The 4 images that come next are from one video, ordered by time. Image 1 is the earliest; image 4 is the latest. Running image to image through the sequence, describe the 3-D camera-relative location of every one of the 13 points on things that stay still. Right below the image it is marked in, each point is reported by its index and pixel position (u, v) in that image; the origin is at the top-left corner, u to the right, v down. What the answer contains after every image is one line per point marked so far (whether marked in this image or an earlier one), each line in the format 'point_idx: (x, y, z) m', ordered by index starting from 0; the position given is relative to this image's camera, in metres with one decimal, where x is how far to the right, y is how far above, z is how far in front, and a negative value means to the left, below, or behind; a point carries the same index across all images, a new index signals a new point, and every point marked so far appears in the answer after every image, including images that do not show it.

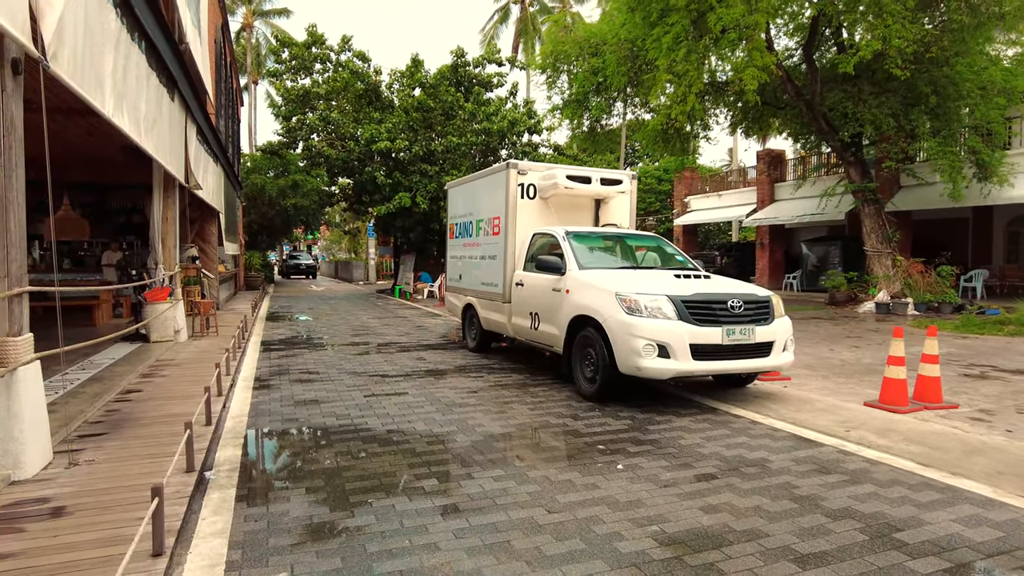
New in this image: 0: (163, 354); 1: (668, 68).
0: (-4.6, -0.9, +8.8) m
1: (+3.7, +5.2, +15.9) m
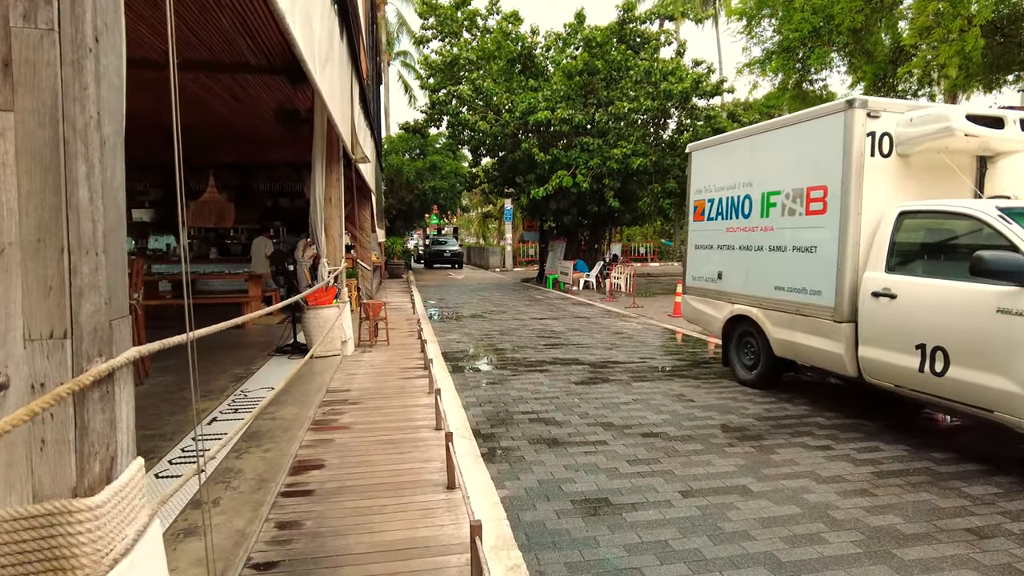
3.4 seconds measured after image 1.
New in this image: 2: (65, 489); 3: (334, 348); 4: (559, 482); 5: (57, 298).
0: (-1.8, -0.9, +6.6) m
1: (+7.6, +5.3, +12.0) m
2: (-1.0, -0.4, +1.5) m
3: (-2.1, -0.7, +7.8) m
4: (+0.3, -1.2, +4.0) m
5: (-1.0, 0.0, +1.4) m
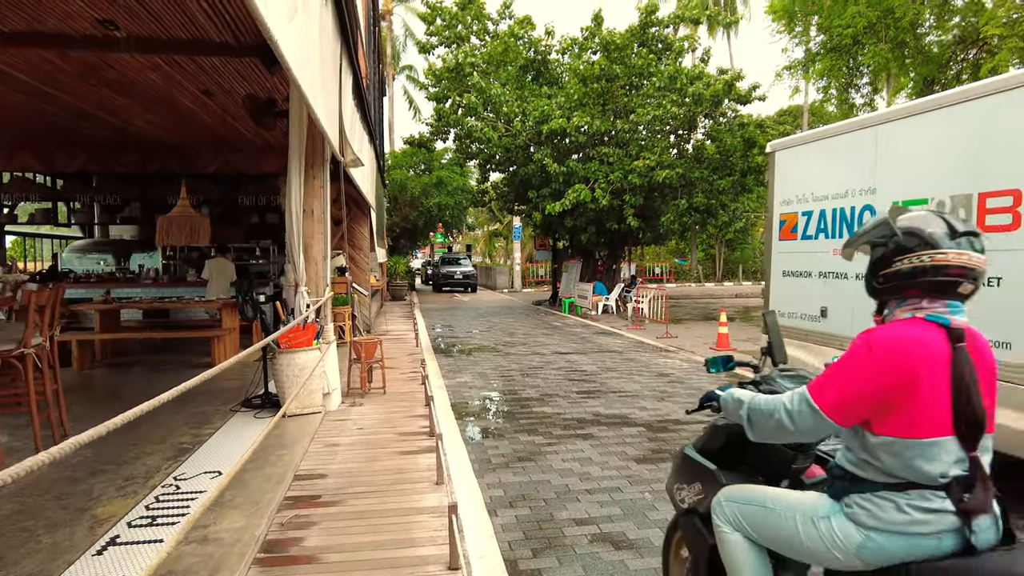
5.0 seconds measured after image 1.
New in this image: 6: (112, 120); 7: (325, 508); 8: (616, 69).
0: (-1.5, -1.2, +4.8) m
1: (+7.9, +4.8, +10.4) m
2: (-0.7, -0.6, -0.3) m
3: (-1.8, -1.0, +6.0) m
4: (+0.5, -1.4, +2.2) m
5: (-0.7, -0.2, -0.3) m
6: (-5.8, +2.4, +9.6) m
7: (-1.1, -1.3, +3.9) m
8: (+2.8, +6.0, +18.2) m
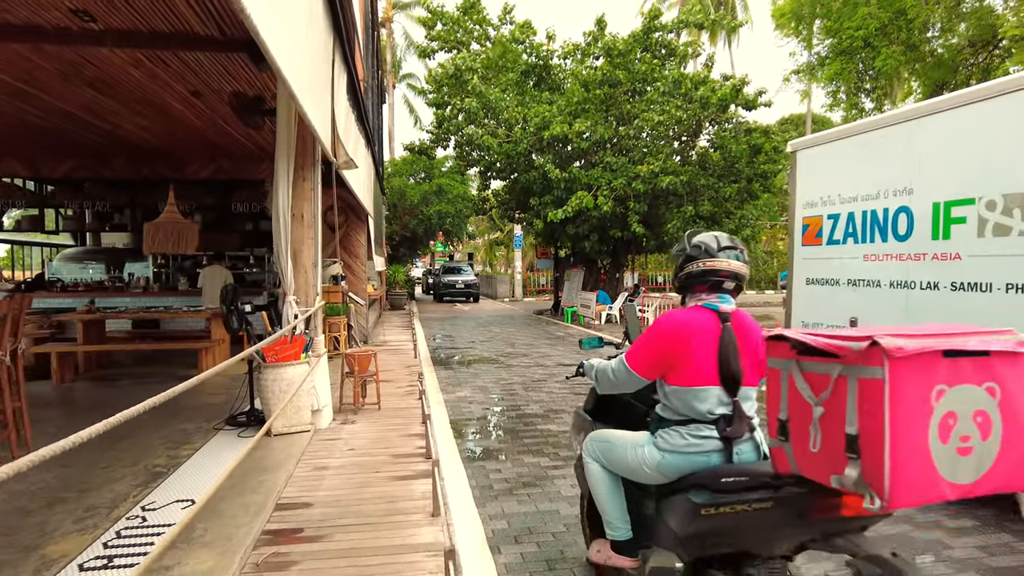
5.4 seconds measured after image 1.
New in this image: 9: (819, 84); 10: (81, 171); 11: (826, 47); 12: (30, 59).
0: (-1.5, -1.3, +4.4) m
1: (+8.0, +4.7, +10.0) m
2: (-0.7, -0.6, -0.7) m
3: (-1.8, -1.1, +5.6) m
4: (+0.6, -1.4, +1.8) m
5: (-0.7, -0.2, -0.7) m
6: (-5.7, +2.3, +9.2) m
7: (-1.0, -1.3, +3.4) m
8: (+2.9, +5.8, +17.9) m
9: (+6.8, +4.6, +14.9) m
10: (-7.6, +2.1, +11.8) m
11: (+6.9, +5.3, +14.5) m
12: (-4.6, +2.2, +6.4) m
